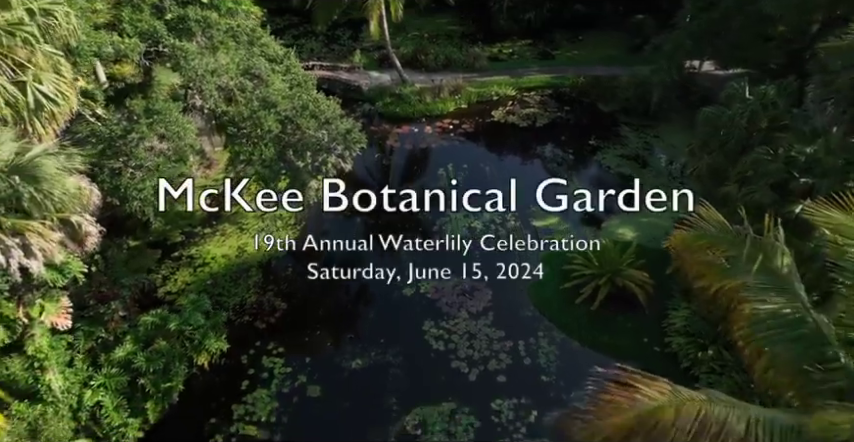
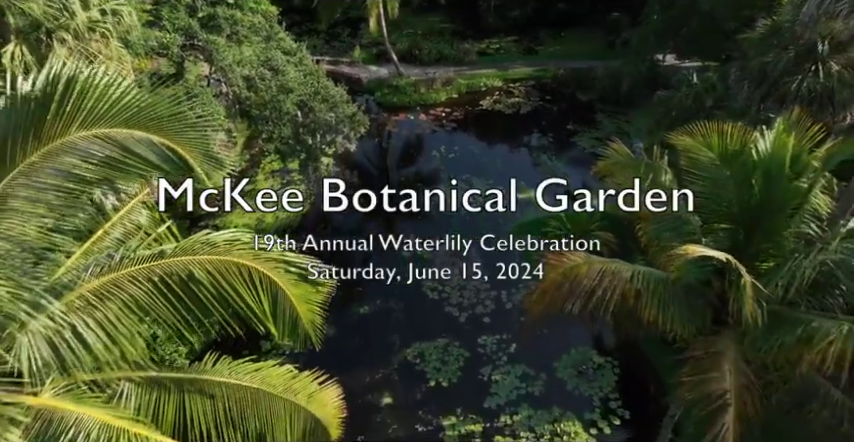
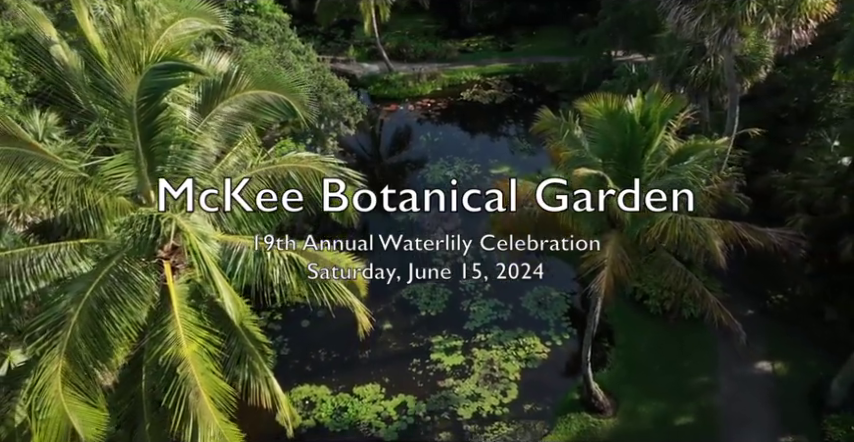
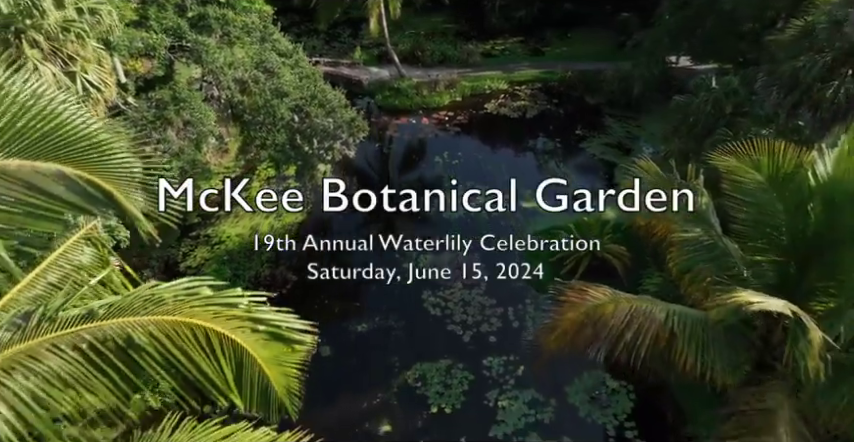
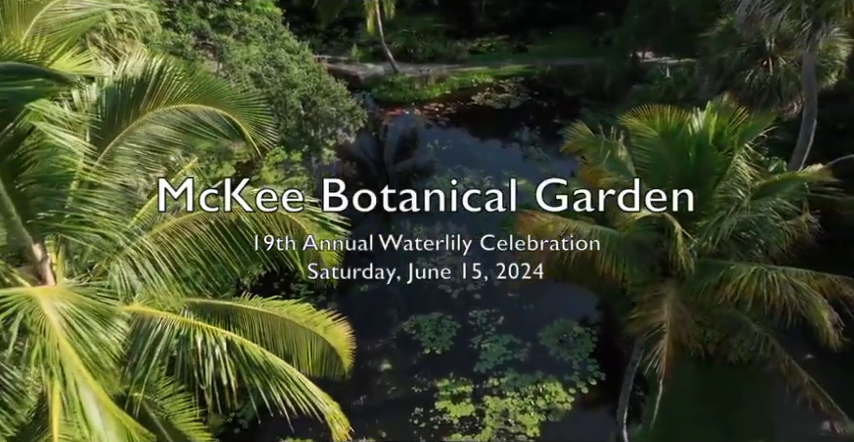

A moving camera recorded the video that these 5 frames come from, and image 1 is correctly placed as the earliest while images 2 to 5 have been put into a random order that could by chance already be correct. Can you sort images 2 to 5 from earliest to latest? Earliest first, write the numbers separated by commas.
4, 2, 5, 3
